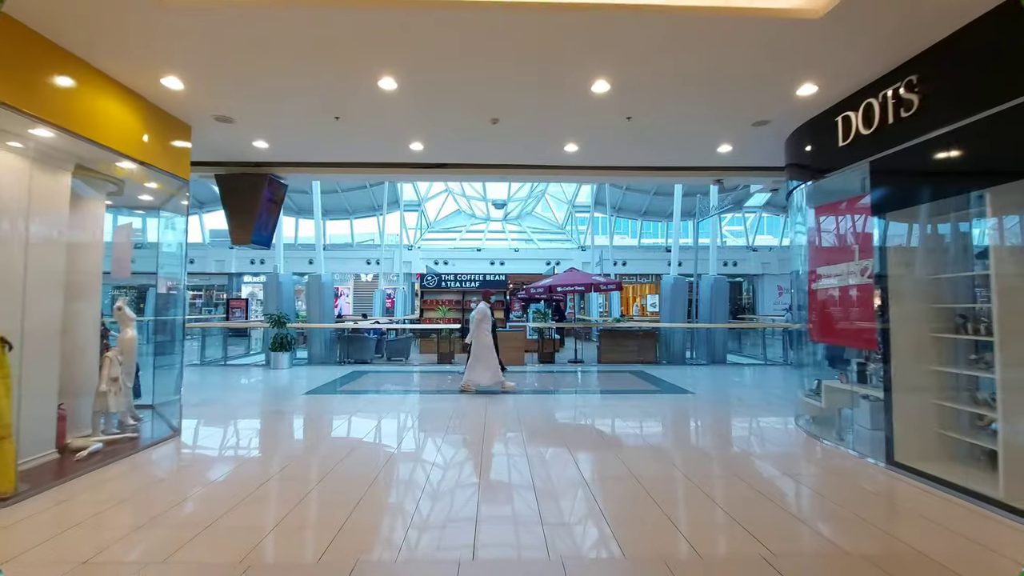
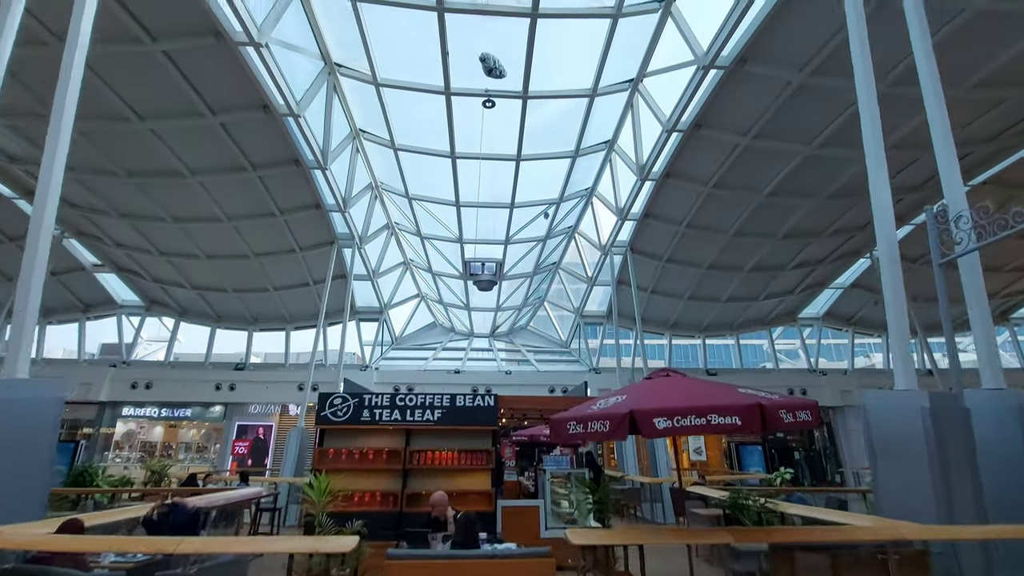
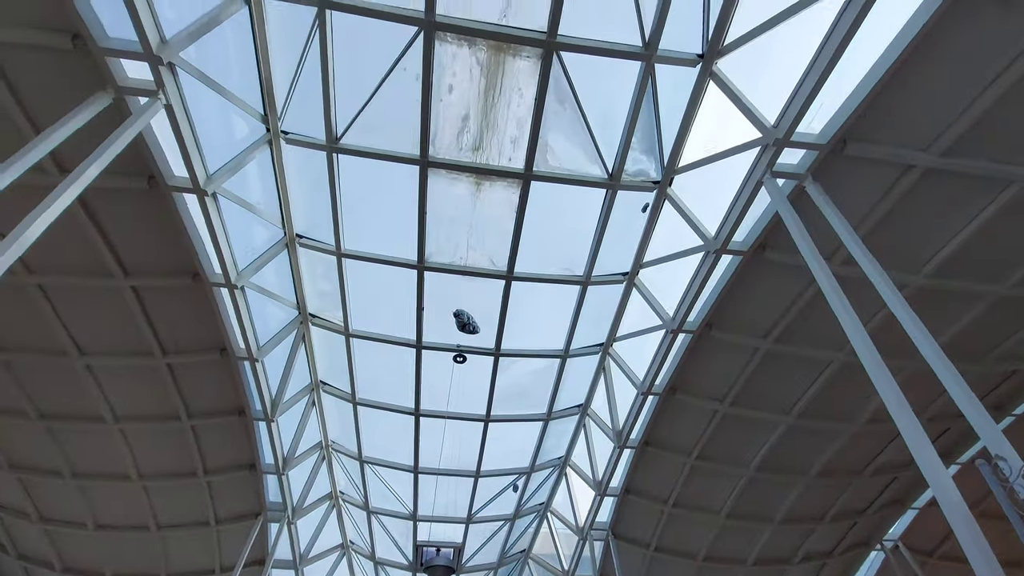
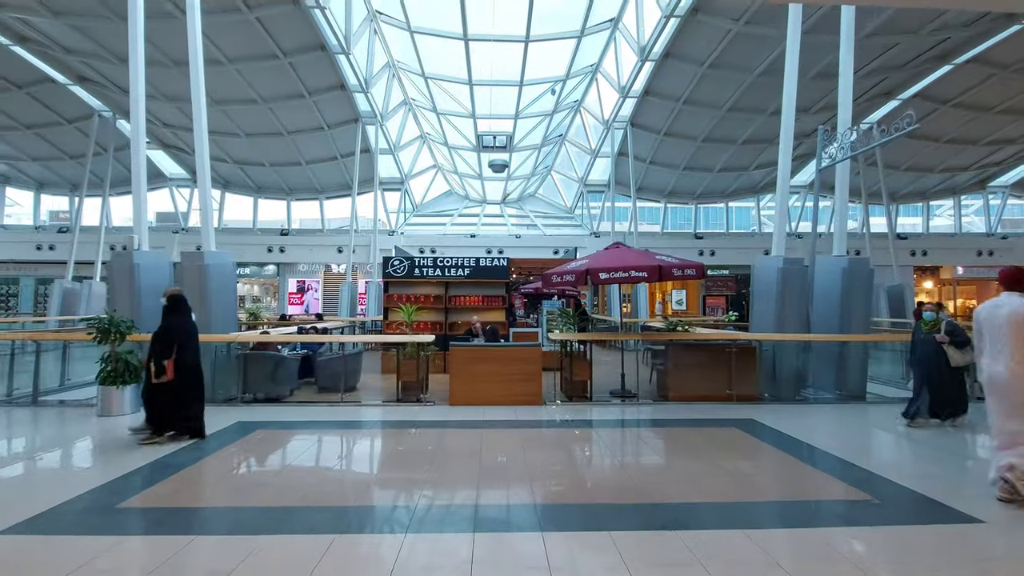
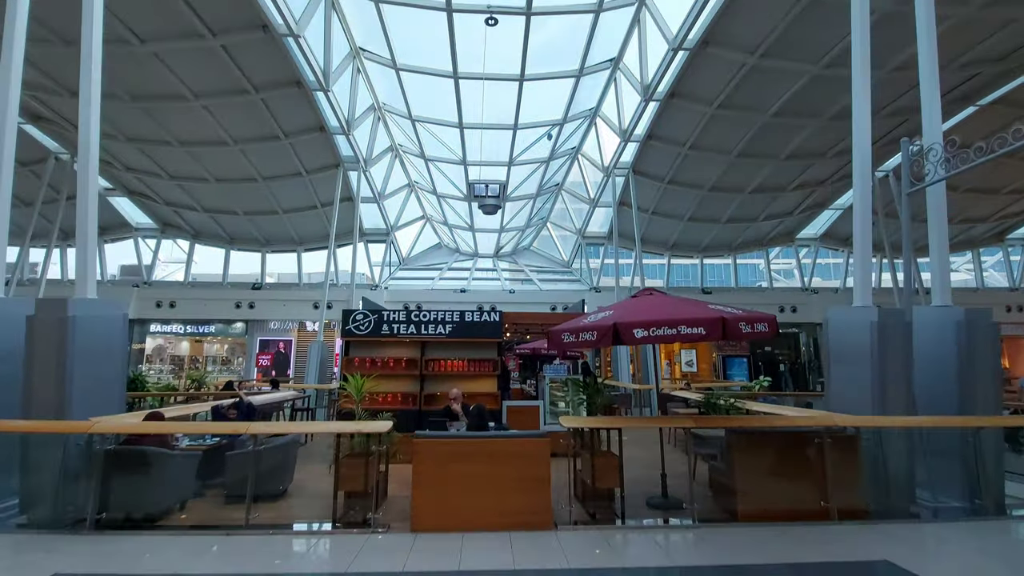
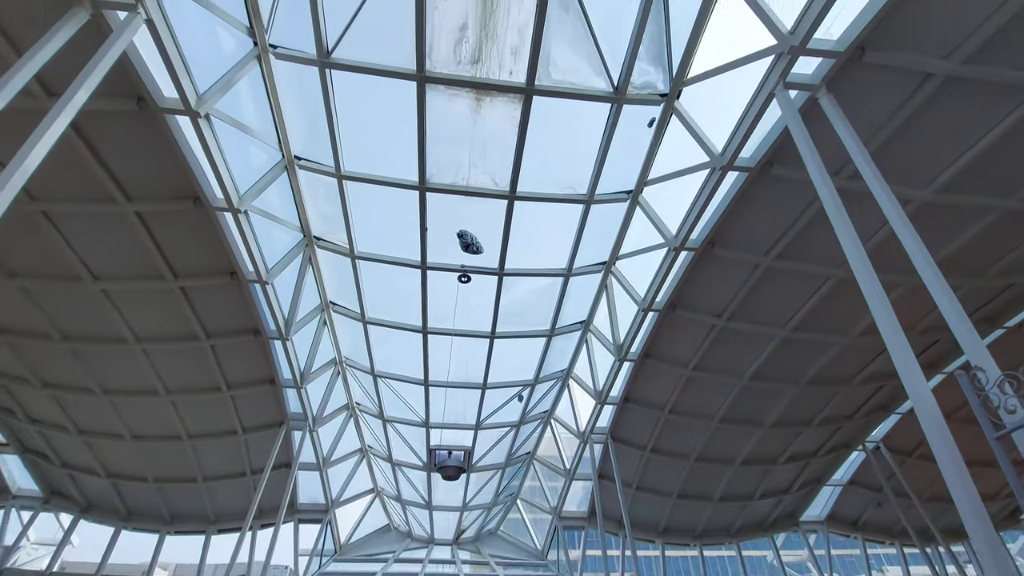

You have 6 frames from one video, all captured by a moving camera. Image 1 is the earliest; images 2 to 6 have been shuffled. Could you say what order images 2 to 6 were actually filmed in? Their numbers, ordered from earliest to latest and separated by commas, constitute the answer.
4, 5, 2, 6, 3
